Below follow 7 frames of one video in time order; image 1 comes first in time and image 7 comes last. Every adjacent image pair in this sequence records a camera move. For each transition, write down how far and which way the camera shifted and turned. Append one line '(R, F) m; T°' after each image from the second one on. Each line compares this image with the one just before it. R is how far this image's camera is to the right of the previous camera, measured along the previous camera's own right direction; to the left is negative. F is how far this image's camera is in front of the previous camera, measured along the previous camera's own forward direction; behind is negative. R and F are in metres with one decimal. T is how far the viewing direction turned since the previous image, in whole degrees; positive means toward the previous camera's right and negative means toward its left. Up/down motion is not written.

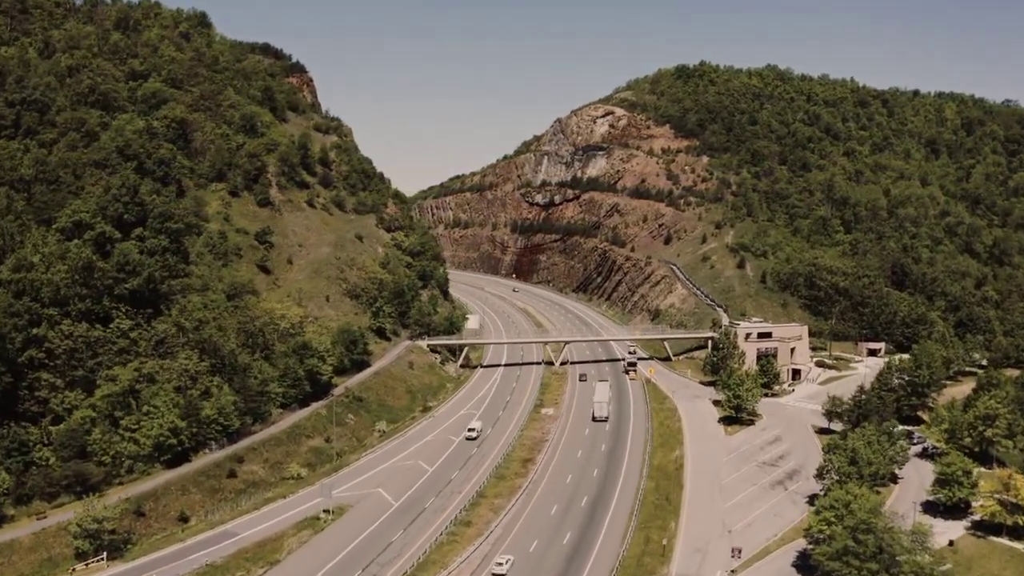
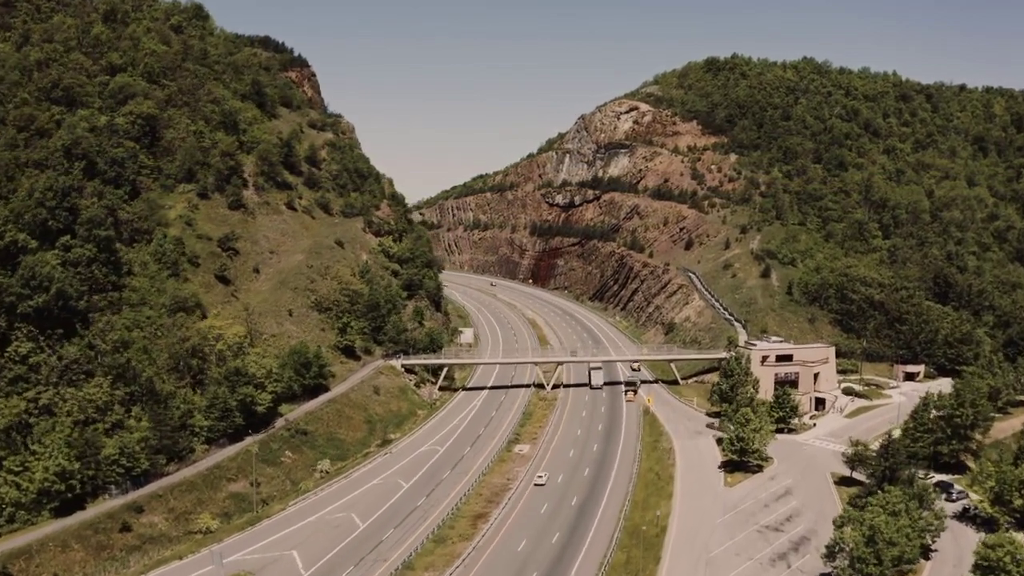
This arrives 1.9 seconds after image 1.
(+7.0, +11.4) m; -3°
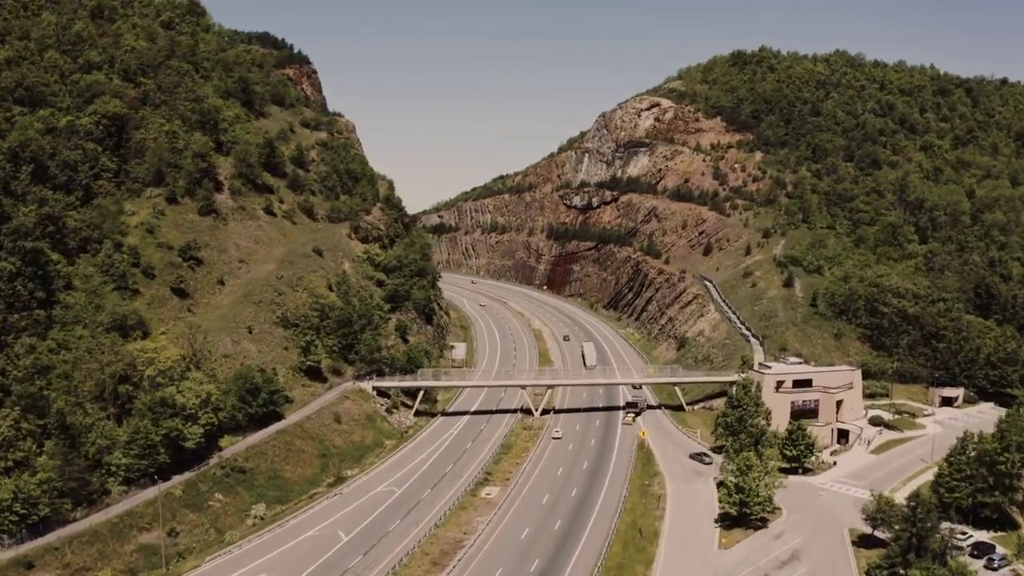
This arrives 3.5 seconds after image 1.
(+5.9, +9.6) m; -3°
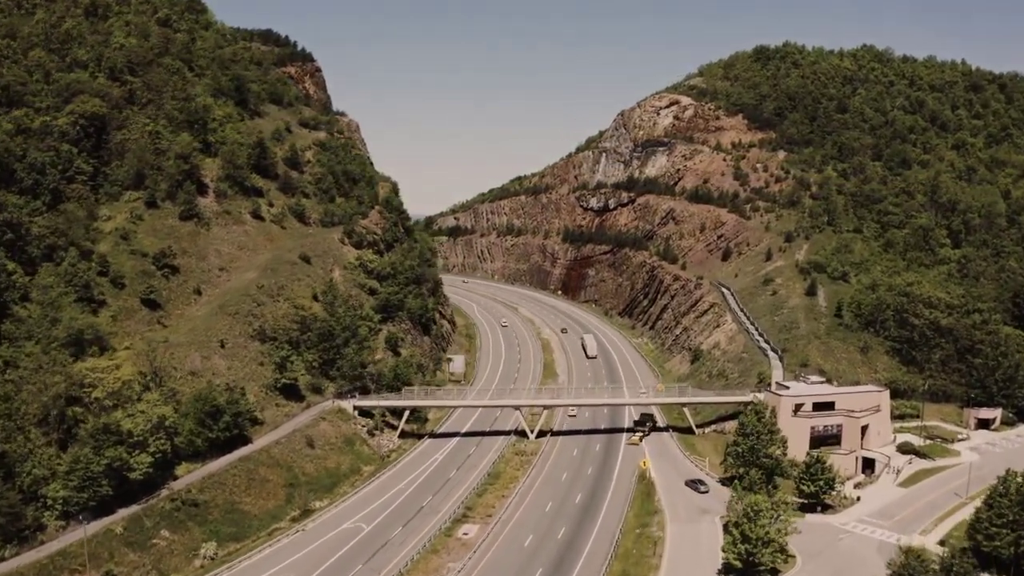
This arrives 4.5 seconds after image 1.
(+3.4, +6.8) m; -2°
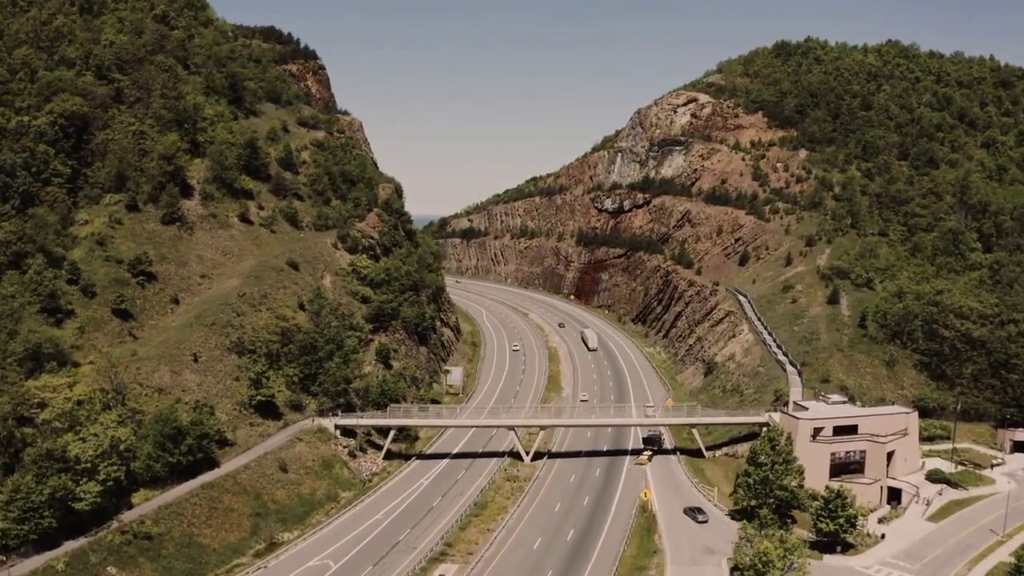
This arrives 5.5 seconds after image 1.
(+2.7, +5.9) m; -2°
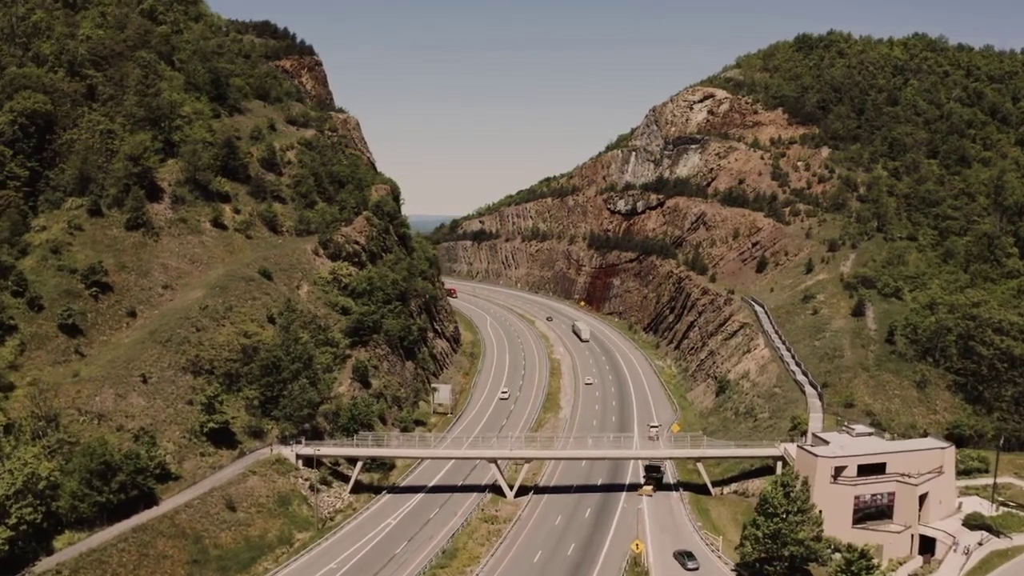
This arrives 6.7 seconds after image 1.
(+3.5, +7.8) m; -2°
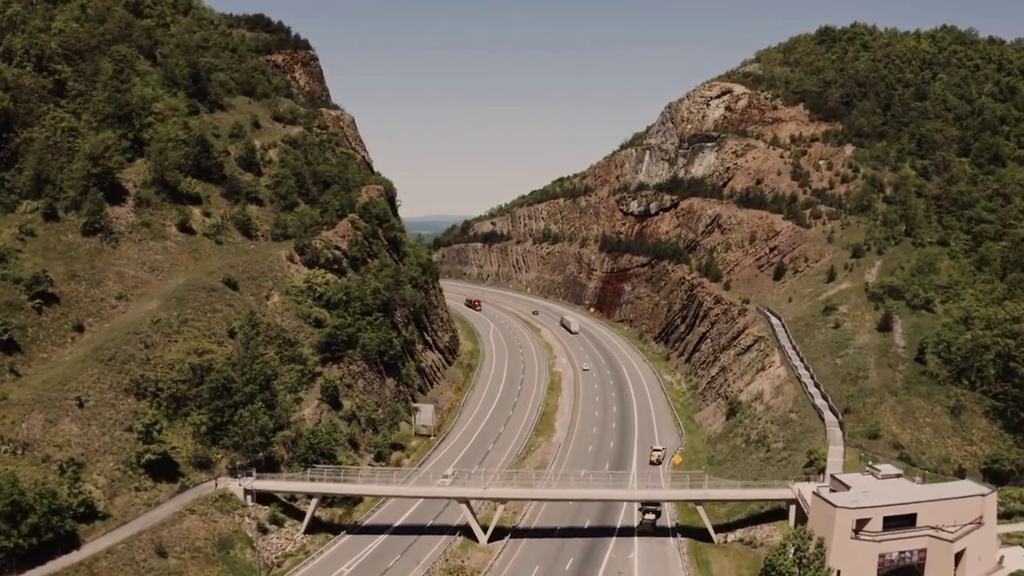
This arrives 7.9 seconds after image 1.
(+3.6, +7.7) m; -2°
